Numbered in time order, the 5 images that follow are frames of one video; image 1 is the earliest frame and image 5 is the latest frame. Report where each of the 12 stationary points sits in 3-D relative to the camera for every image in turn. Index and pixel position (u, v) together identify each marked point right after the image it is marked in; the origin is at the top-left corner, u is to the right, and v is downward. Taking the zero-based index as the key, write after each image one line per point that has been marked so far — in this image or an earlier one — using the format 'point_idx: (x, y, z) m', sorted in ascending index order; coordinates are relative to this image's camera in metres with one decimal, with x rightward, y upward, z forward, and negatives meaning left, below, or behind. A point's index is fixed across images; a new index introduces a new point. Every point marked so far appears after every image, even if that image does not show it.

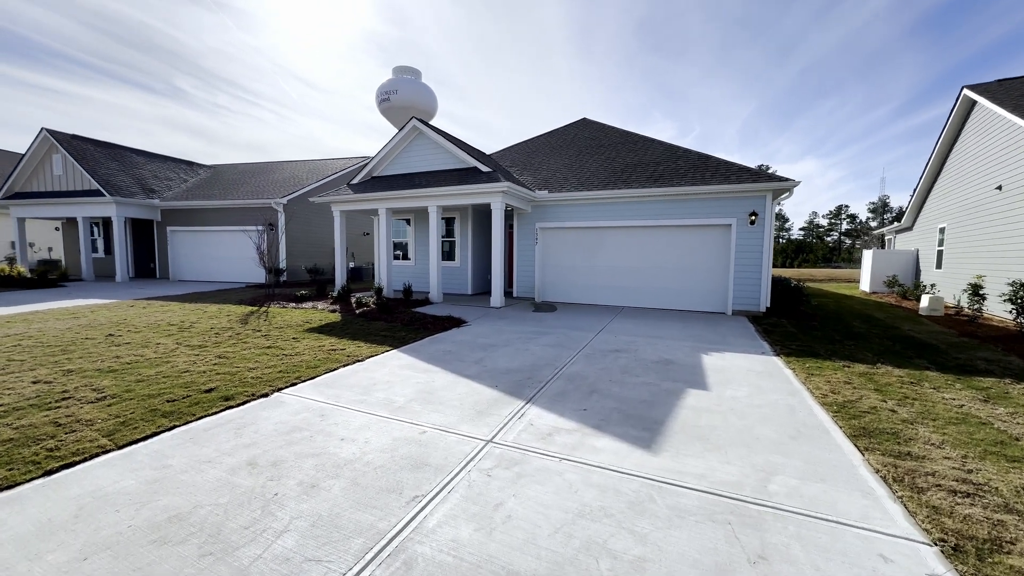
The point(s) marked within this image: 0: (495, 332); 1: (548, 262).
0: (-0.3, -0.8, +7.0) m
1: (+1.0, +0.7, +11.0) m
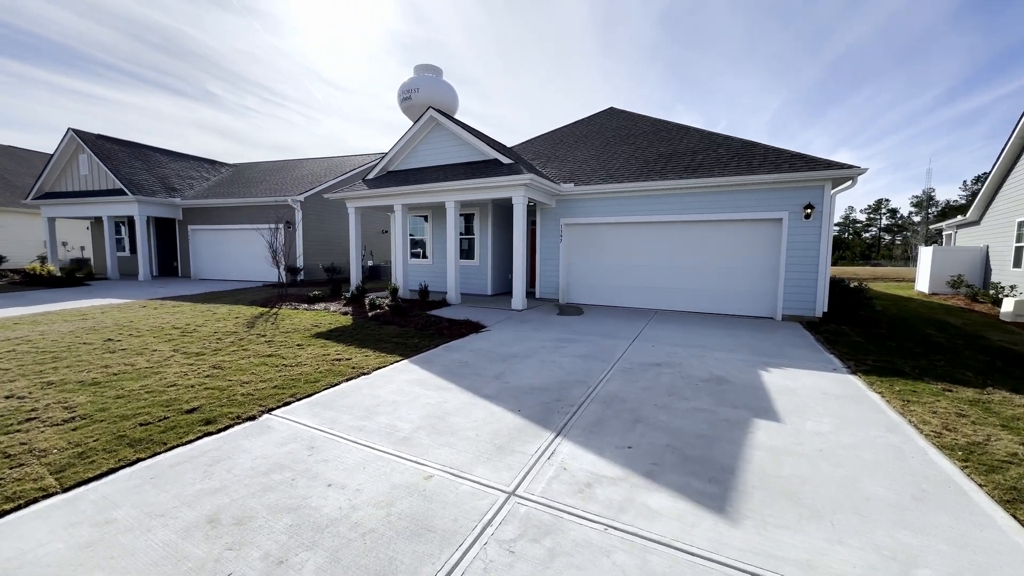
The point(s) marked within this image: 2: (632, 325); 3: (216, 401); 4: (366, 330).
0: (+0.1, -0.9, +6.3) m
1: (+1.6, +0.7, +10.3) m
2: (+2.3, -0.8, +7.4) m
3: (-3.0, -1.1, +3.9) m
4: (-2.5, -0.8, +6.8) m
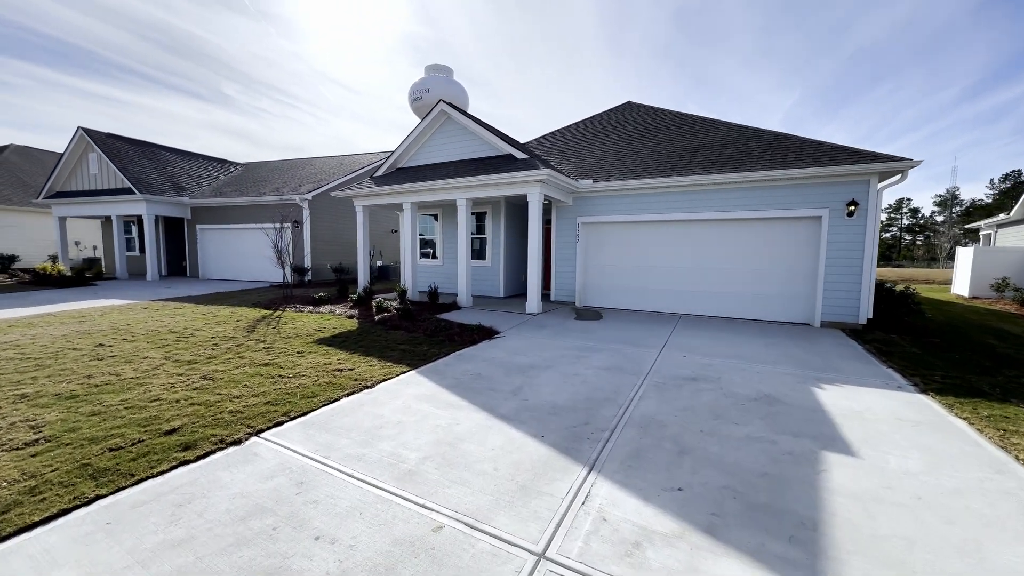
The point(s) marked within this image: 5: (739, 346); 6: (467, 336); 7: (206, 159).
0: (+0.3, -0.9, +5.8) m
1: (+2.0, +0.6, +9.7) m
2: (+2.5, -0.8, +6.8) m
3: (-2.8, -1.2, +3.5) m
4: (-2.3, -0.8, +6.3) m
5: (+3.5, -0.9, +5.9) m
6: (-0.7, -0.8, +6.3) m
7: (-15.1, +6.3, +19.2) m
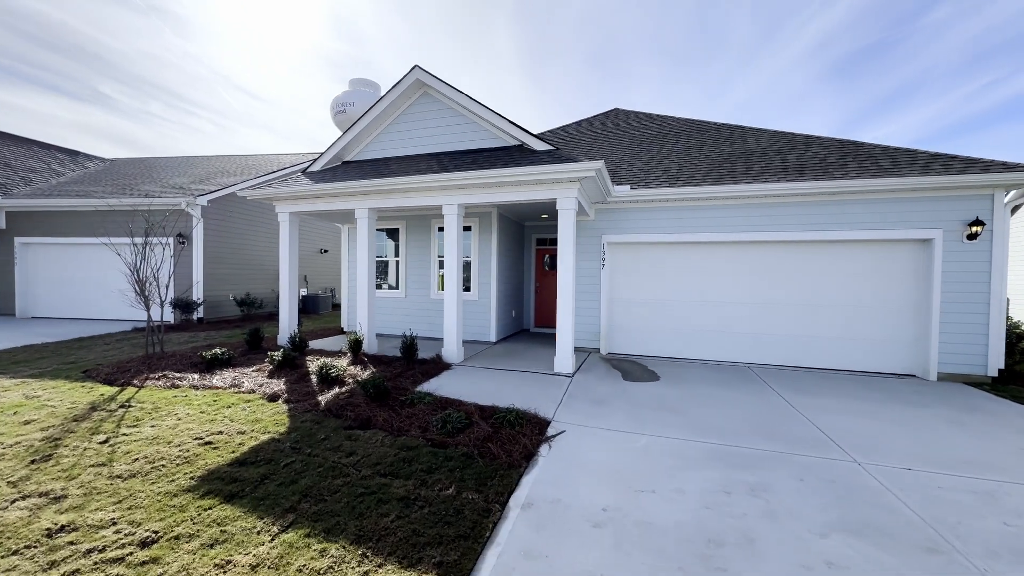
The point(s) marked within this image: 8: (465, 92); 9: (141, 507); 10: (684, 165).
0: (+1.1, -1.5, +3.2) m
1: (+2.0, -0.1, +7.4) m
2: (+3.1, -1.4, +4.6) m
3: (-1.5, -1.6, +0.3) m
4: (-1.5, -1.4, +3.2) m
5: (+4.2, -1.5, +3.8) m
6: (0.0, -1.4, +3.5) m
7: (-16.6, +4.9, +13.9) m
8: (-0.8, +3.2, +6.5) m
9: (-2.4, -1.4, +2.6) m
10: (+3.3, +2.3, +7.5) m
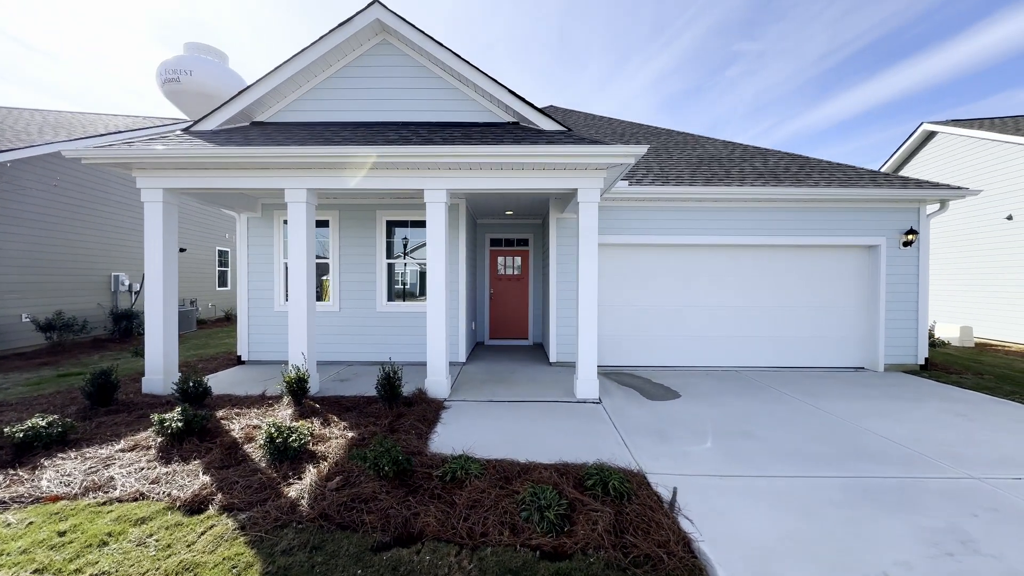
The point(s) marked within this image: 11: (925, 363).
0: (+2.0, -1.5, +2.5) m
1: (+1.6, -0.2, +6.7) m
2: (+3.5, -1.5, +4.4) m
3: (+0.4, -1.7, -1.1) m
4: (-0.5, -1.5, +1.7) m
5: (+4.7, -1.5, +4.0) m
6: (+0.9, -1.5, +2.4) m
7: (-18.2, +4.5, +7.3) m
8: (-0.9, +3.1, +5.0) m
9: (-1.2, -1.5, +0.8) m
10: (+2.7, +2.3, +7.2) m
11: (+6.8, -1.3, +6.5) m
